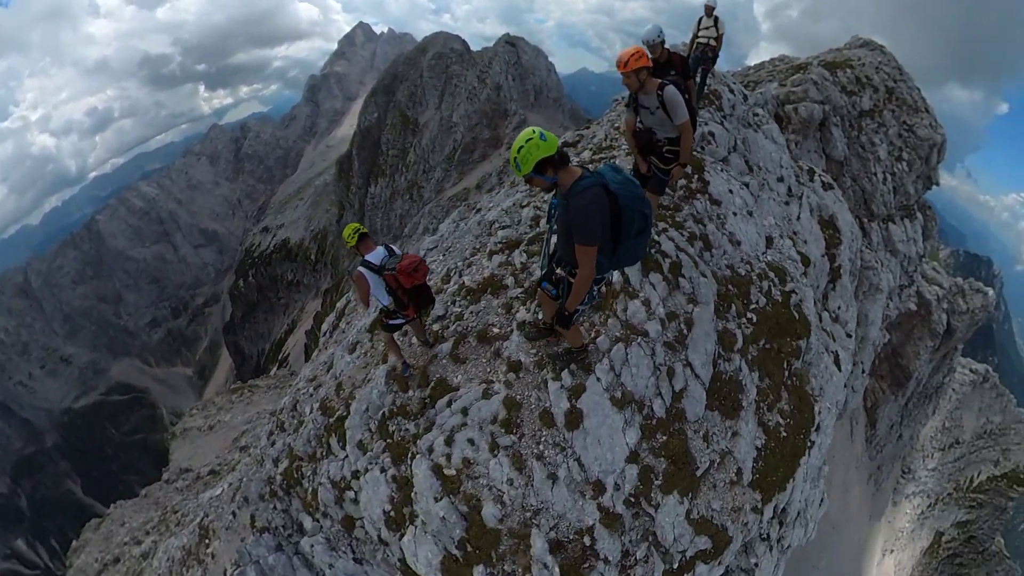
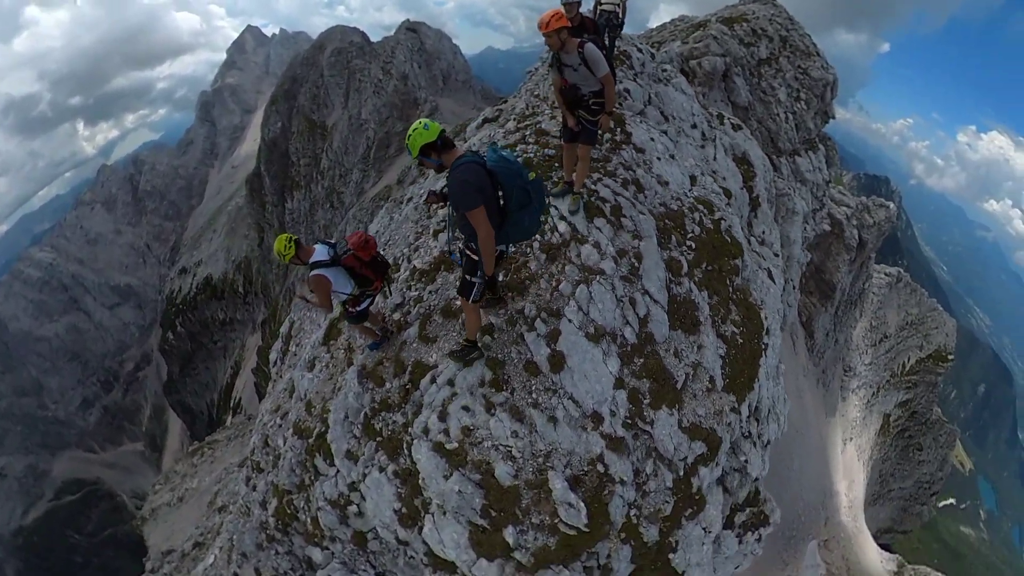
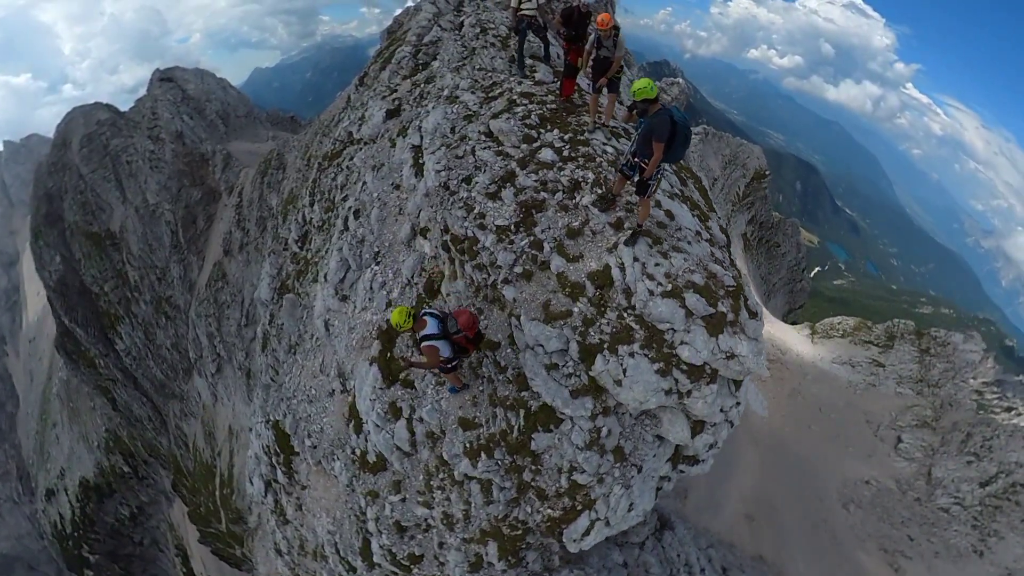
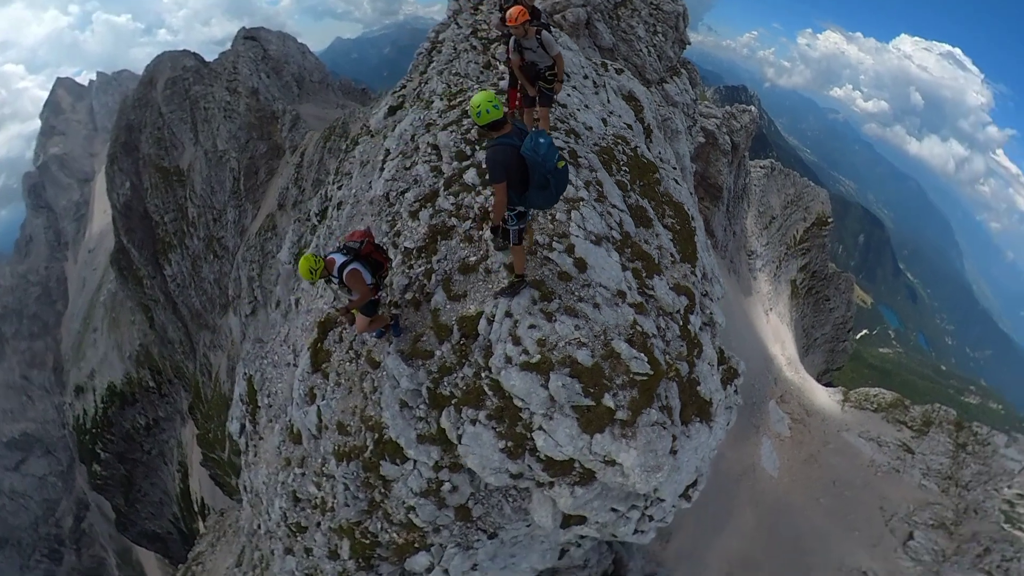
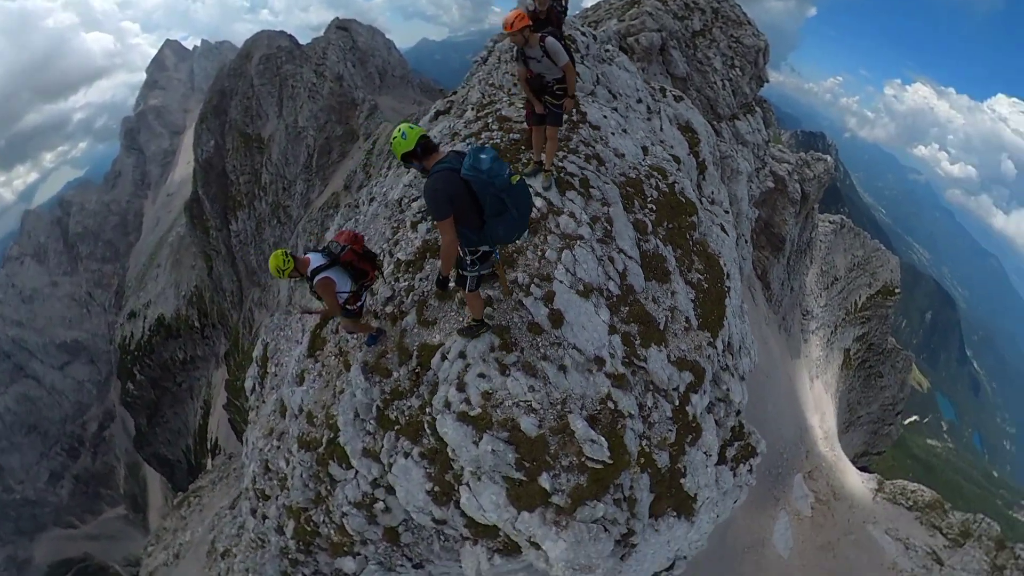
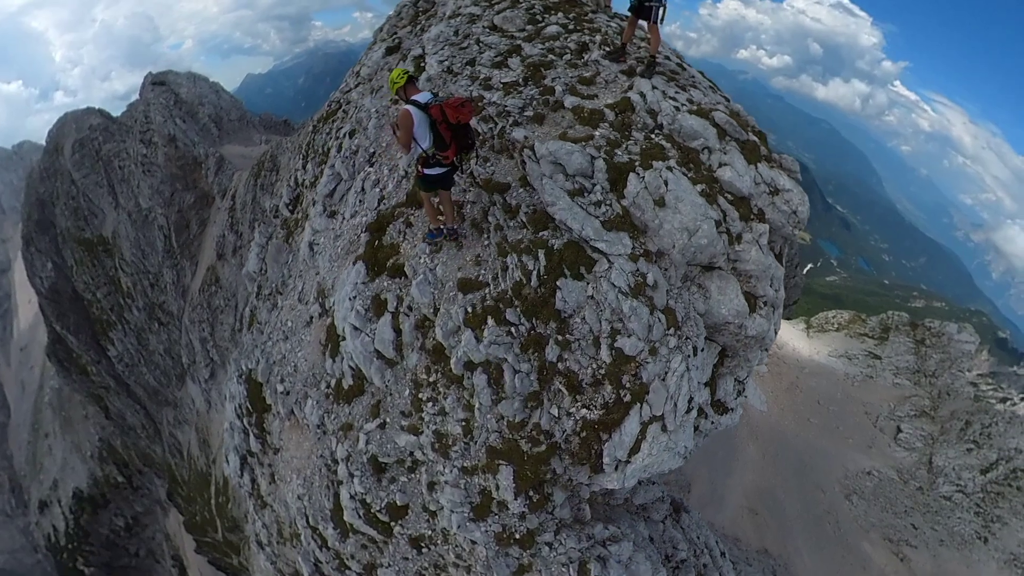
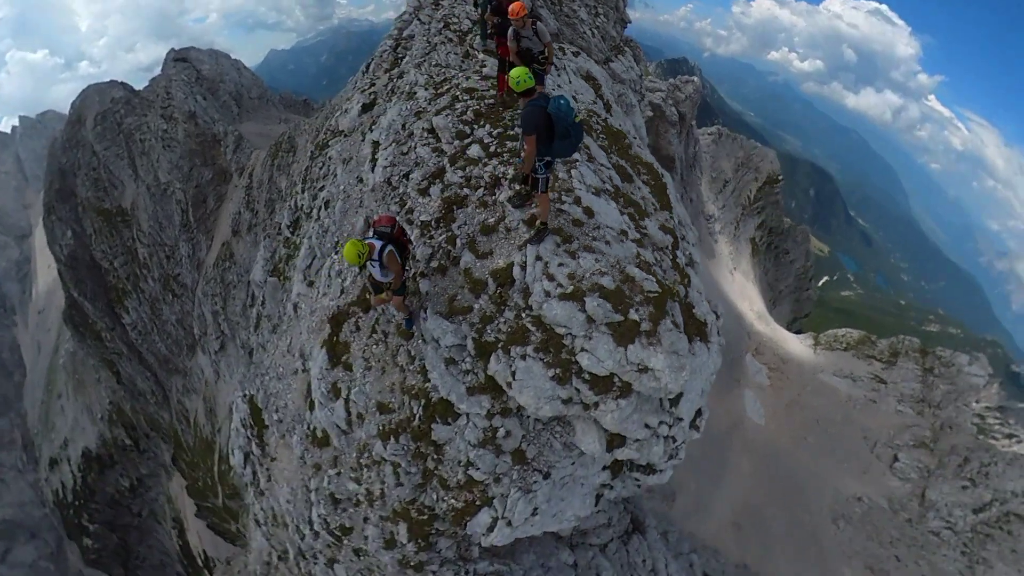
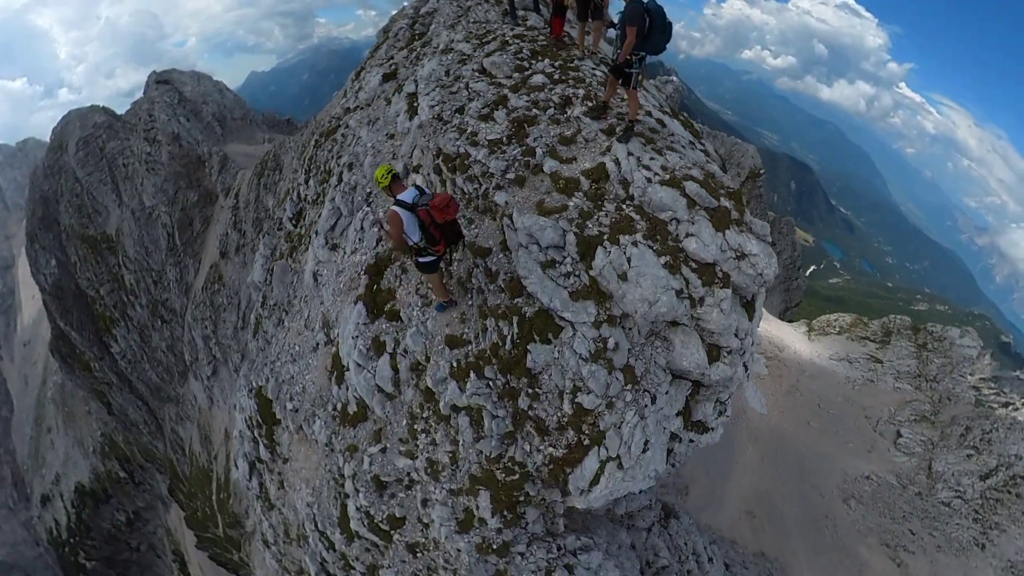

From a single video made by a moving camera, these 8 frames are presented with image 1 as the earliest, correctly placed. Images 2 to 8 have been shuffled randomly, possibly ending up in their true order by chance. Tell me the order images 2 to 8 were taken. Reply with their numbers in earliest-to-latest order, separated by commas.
2, 5, 4, 7, 3, 8, 6
